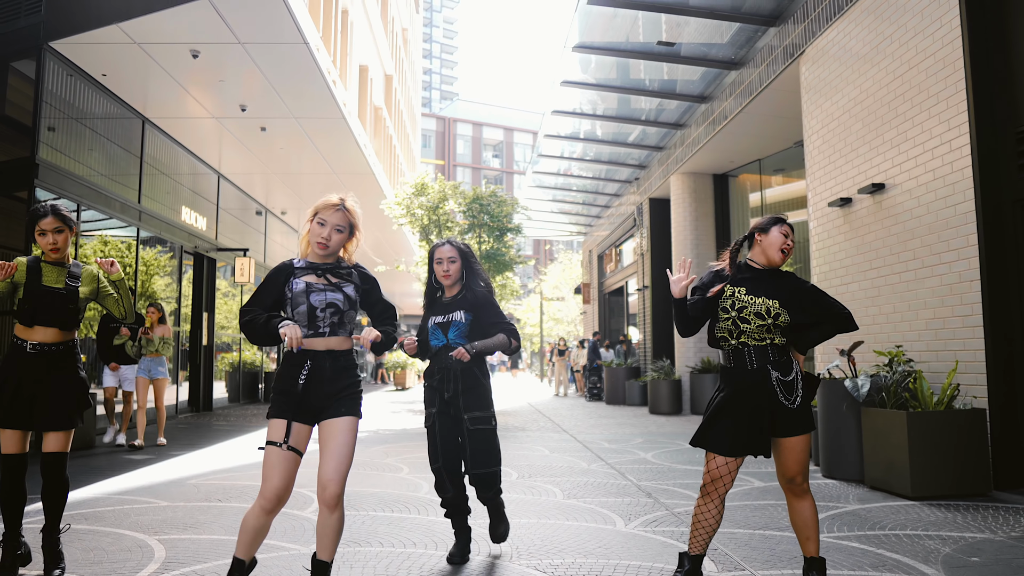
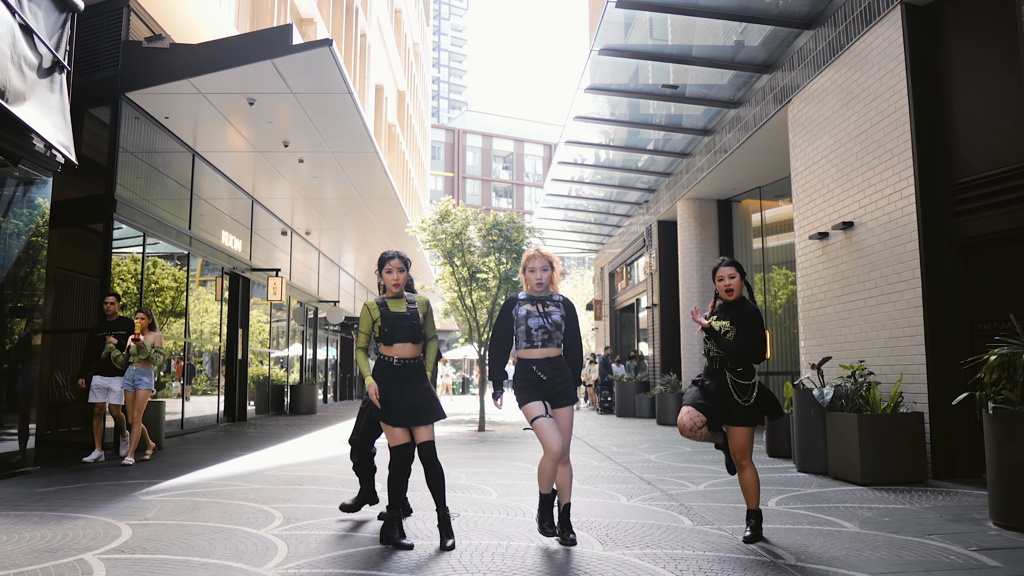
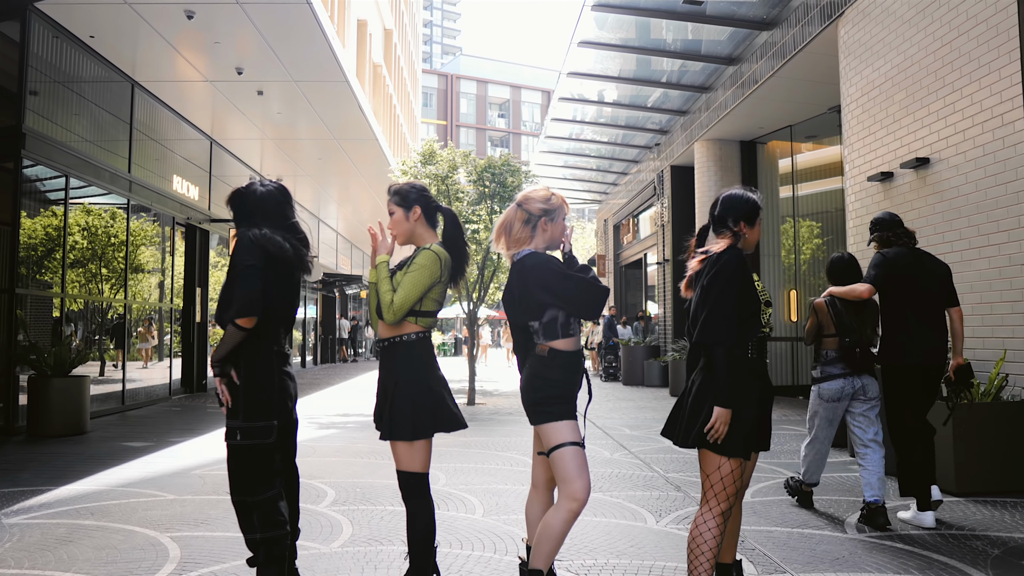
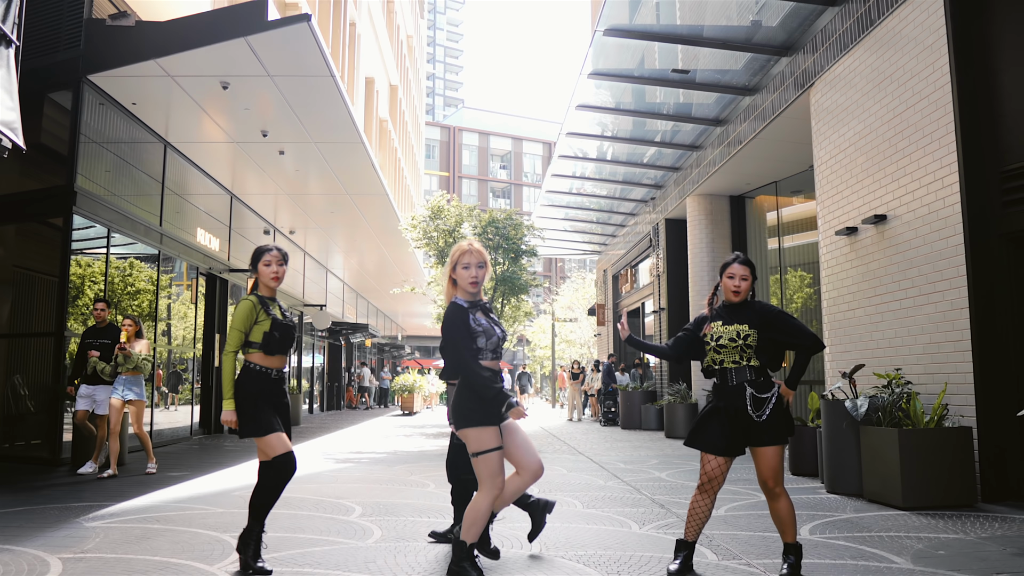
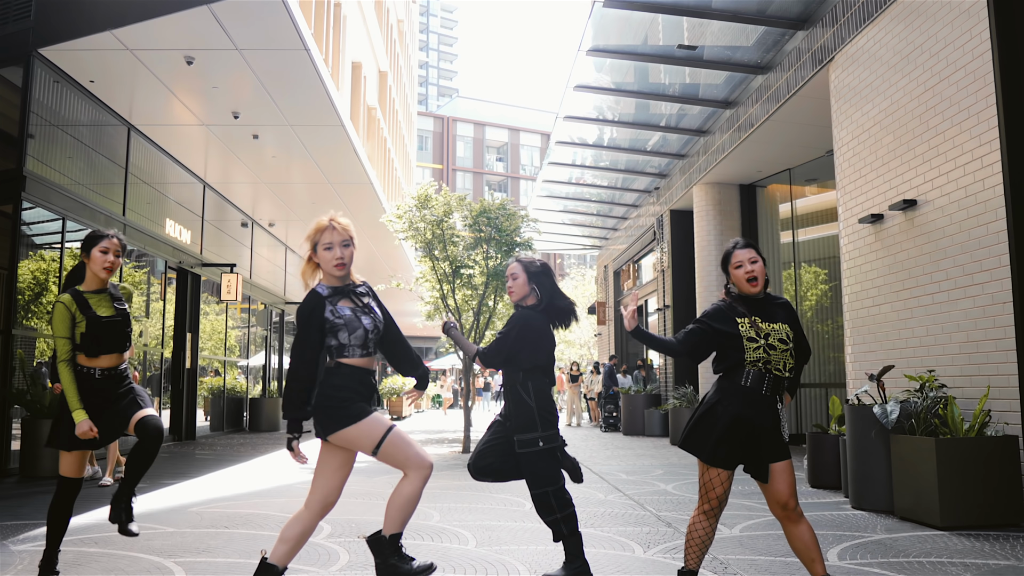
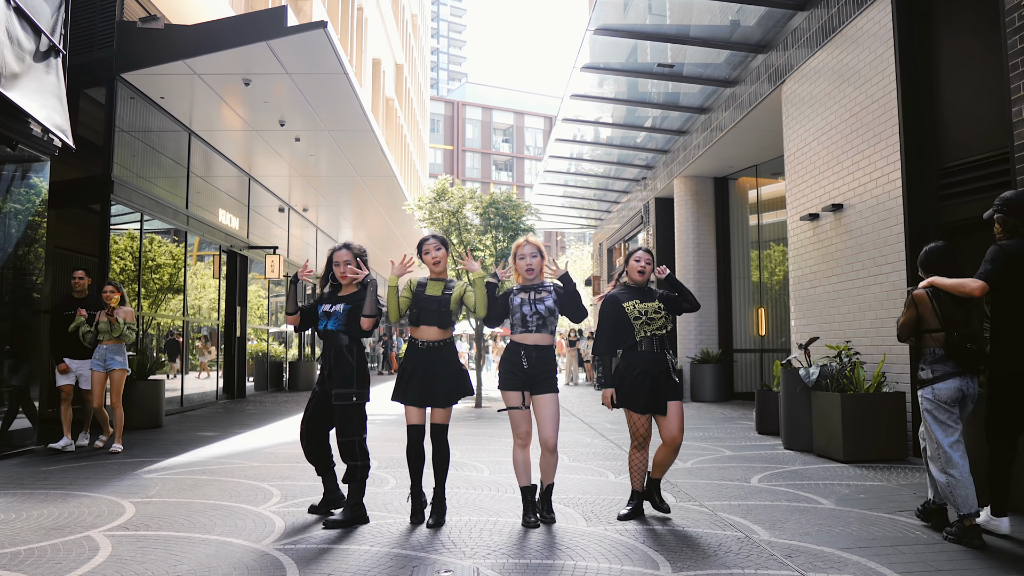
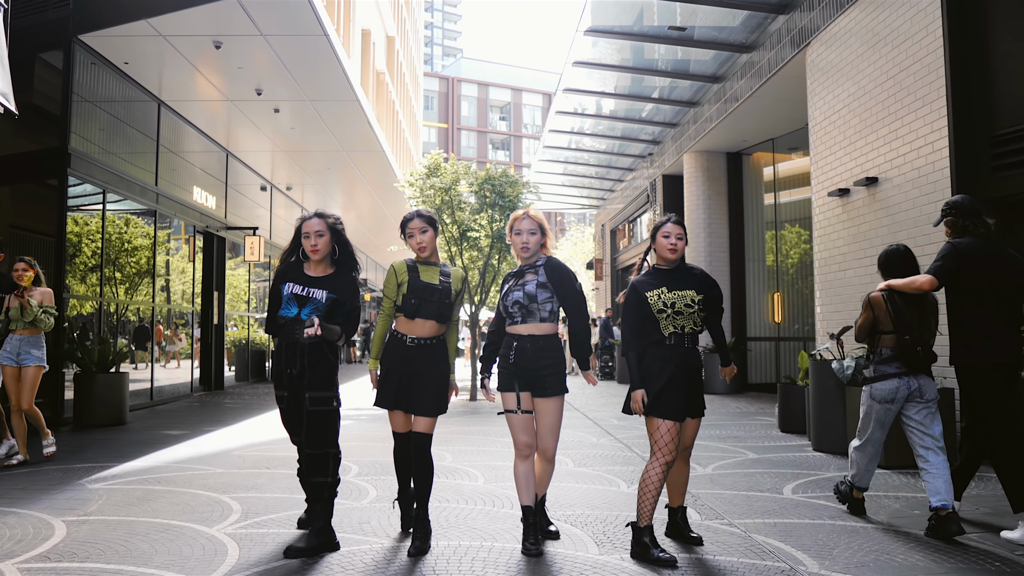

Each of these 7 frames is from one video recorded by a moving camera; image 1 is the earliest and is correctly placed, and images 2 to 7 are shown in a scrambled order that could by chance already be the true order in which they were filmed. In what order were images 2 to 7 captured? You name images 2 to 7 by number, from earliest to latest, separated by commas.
5, 4, 2, 6, 7, 3
